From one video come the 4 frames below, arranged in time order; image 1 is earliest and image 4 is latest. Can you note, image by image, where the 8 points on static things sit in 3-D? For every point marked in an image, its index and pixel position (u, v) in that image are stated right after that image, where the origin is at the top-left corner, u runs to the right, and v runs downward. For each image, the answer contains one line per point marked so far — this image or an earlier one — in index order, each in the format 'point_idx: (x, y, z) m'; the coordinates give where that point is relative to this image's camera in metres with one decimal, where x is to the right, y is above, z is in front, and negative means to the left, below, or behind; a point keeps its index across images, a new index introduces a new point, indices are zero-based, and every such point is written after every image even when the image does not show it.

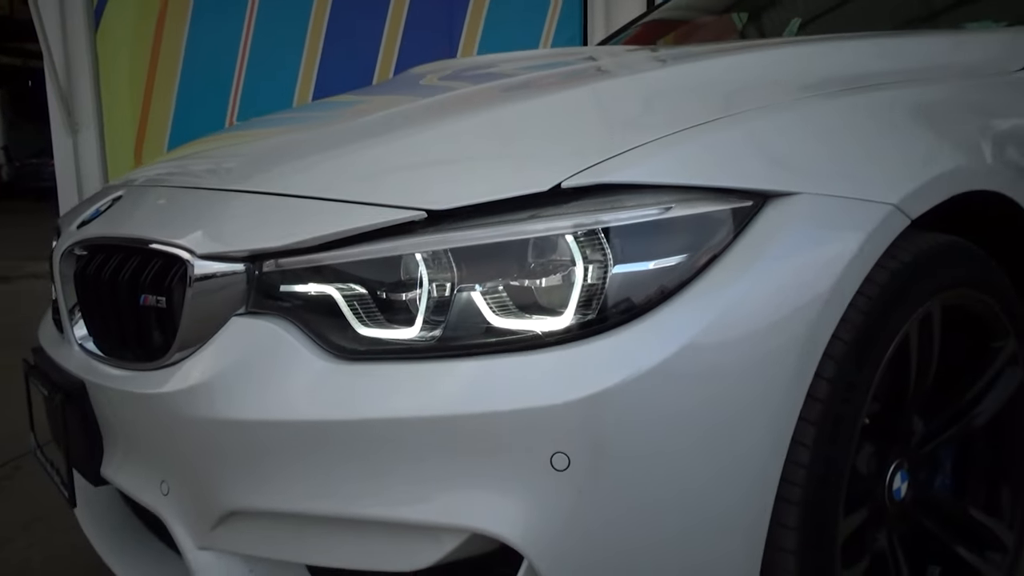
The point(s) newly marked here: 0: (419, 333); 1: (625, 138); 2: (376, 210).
0: (-0.1, -0.1, +1.1) m
1: (+0.1, +0.2, +1.2) m
2: (-0.2, +0.1, +1.2) m
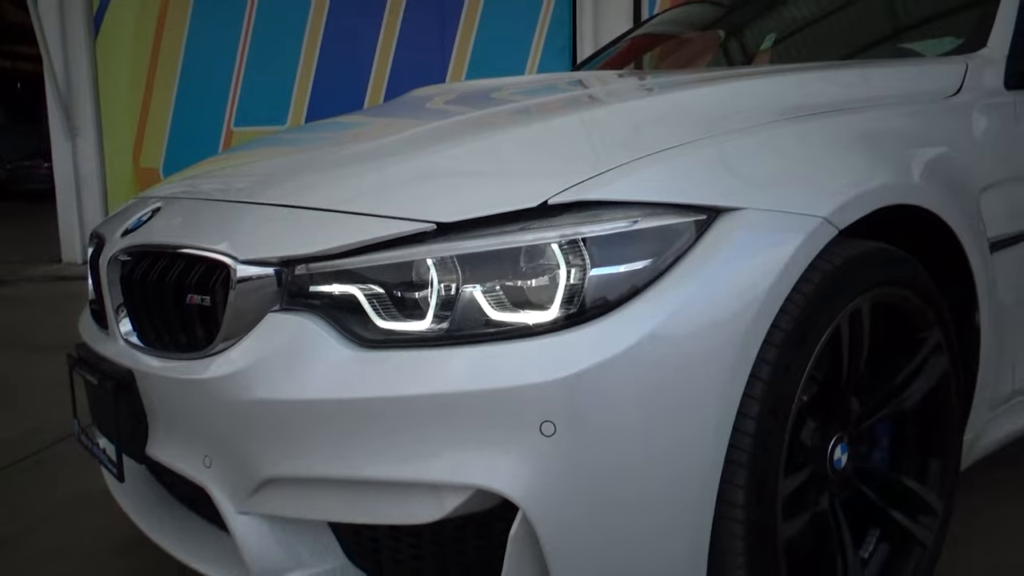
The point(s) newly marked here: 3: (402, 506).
0: (-0.1, -0.1, +1.3) m
1: (+0.1, +0.2, +1.4) m
2: (-0.2, +0.1, +1.4) m
3: (-0.1, -0.3, +1.3) m
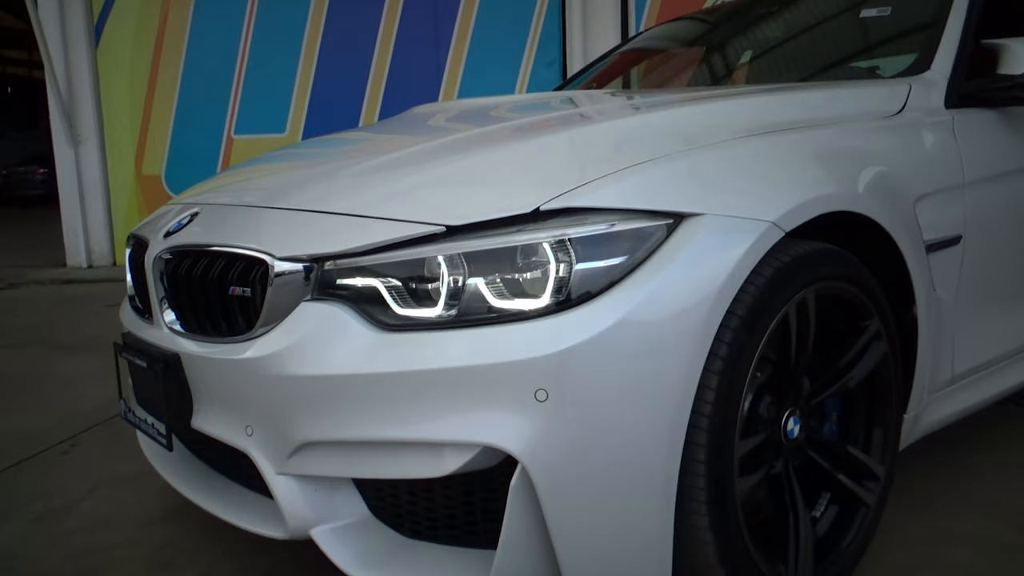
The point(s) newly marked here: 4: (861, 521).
0: (-0.1, 0.0, +1.6) m
1: (+0.1, +0.2, +1.7) m
2: (-0.2, +0.1, +1.7) m
3: (-0.1, -0.3, +1.6) m
4: (+0.7, -0.5, +2.0) m
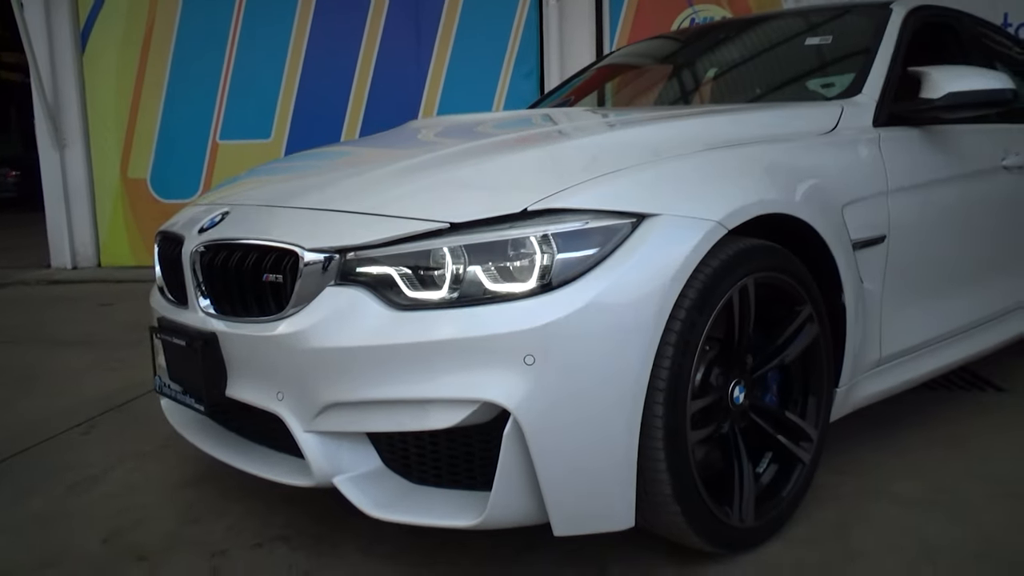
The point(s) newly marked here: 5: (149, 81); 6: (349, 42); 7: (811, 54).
0: (-0.1, 0.0, +1.9) m
1: (+0.1, +0.2, +2.0) m
2: (-0.2, +0.1, +2.0) m
3: (-0.2, -0.3, +1.9) m
4: (+0.7, -0.4, +2.3) m
5: (-2.9, +1.7, +7.9) m
6: (-1.3, +1.9, +7.6) m
7: (+1.0, +0.8, +3.3) m
